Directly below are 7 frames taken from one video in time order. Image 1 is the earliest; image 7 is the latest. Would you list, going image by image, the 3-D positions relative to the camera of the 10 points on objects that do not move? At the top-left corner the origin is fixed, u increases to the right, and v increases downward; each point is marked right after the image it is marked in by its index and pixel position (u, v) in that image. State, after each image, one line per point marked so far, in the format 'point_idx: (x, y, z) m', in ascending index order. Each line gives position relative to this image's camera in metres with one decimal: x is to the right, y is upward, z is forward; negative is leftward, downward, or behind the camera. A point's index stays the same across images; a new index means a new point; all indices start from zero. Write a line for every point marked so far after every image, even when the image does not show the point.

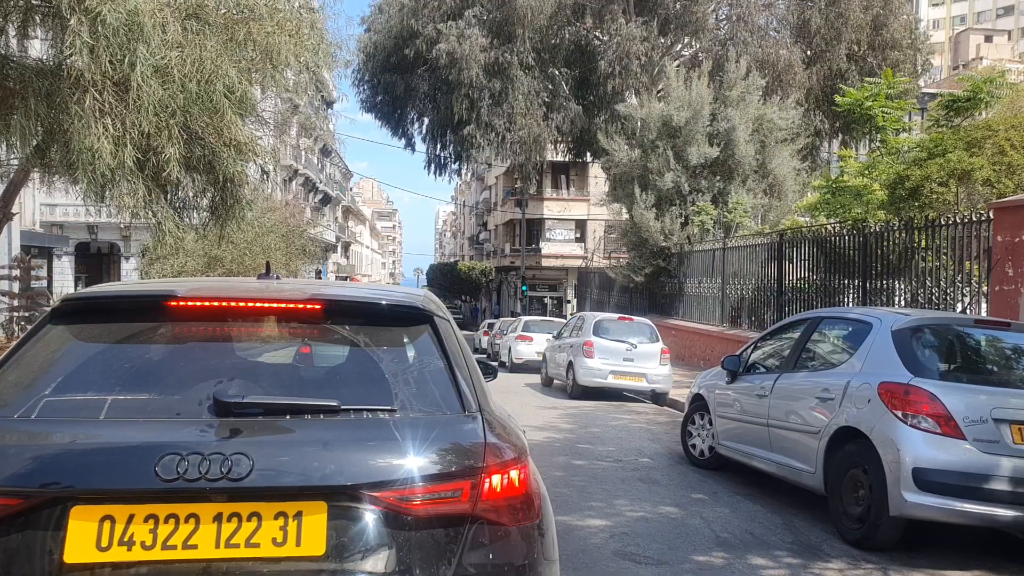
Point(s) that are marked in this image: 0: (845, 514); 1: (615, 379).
0: (+2.1, -1.4, +5.3) m
1: (+1.8, -1.6, +14.2) m
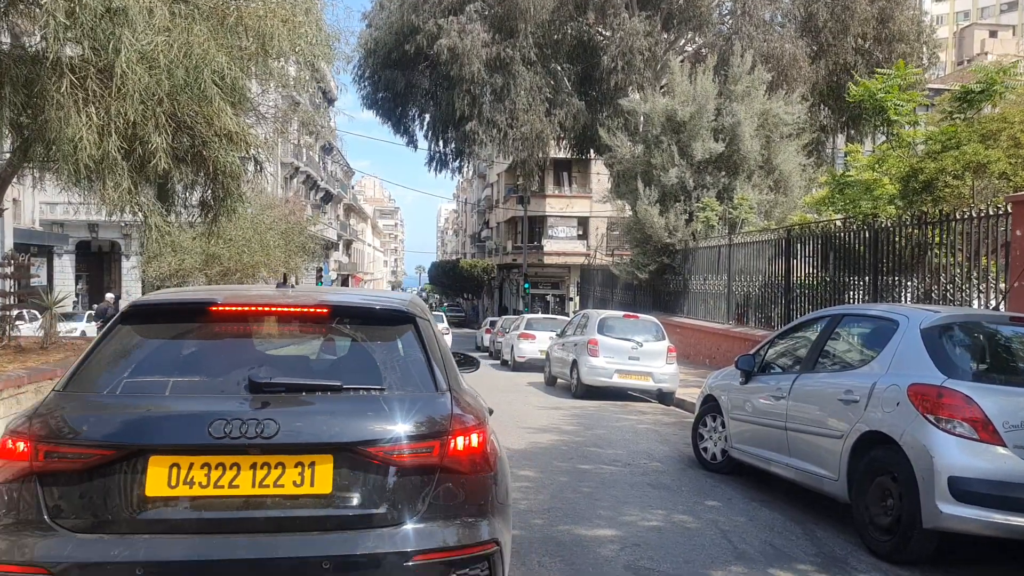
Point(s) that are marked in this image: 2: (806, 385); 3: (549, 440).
0: (+2.2, -1.4, +5.0) m
1: (+1.8, -1.5, +13.9) m
2: (+2.1, -0.7, +5.9) m
3: (+0.4, -1.7, +9.4) m
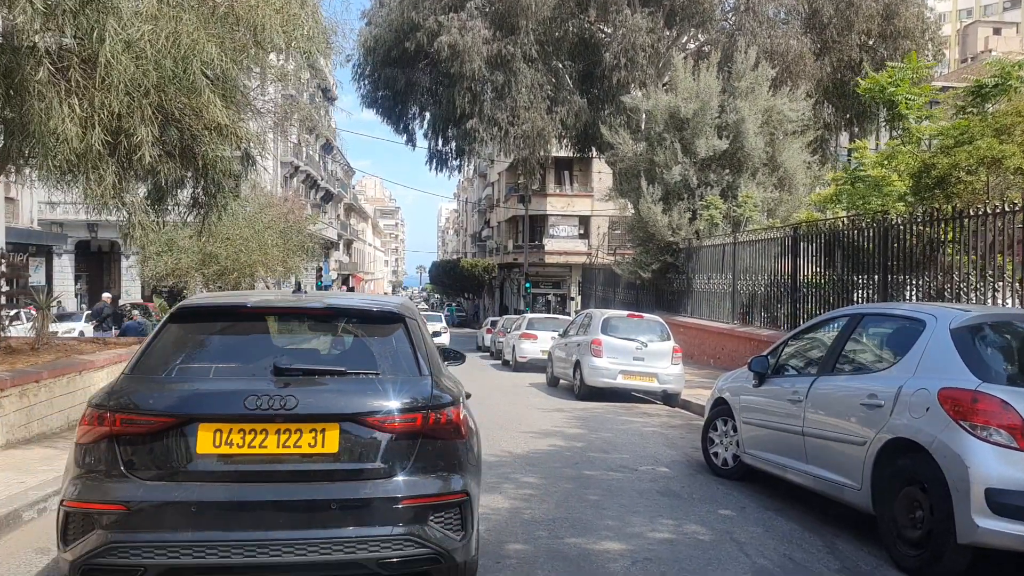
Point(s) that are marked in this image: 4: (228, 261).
0: (+2.2, -1.4, +4.7) m
1: (+1.8, -1.5, +13.6) m
2: (+2.1, -0.7, +5.6) m
3: (+0.4, -1.7, +9.1) m
4: (-6.6, +0.6, +19.4) m
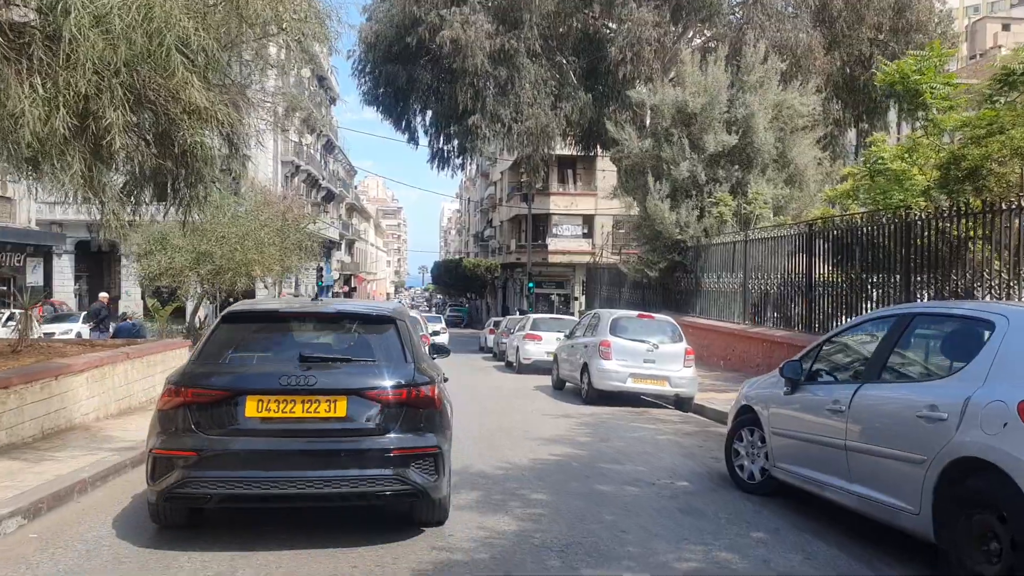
0: (+2.2, -1.4, +4.1) m
1: (+1.9, -1.5, +13.0) m
2: (+2.2, -0.7, +5.0) m
3: (+0.5, -1.7, +8.4) m
4: (-6.5, +0.7, +18.8) m
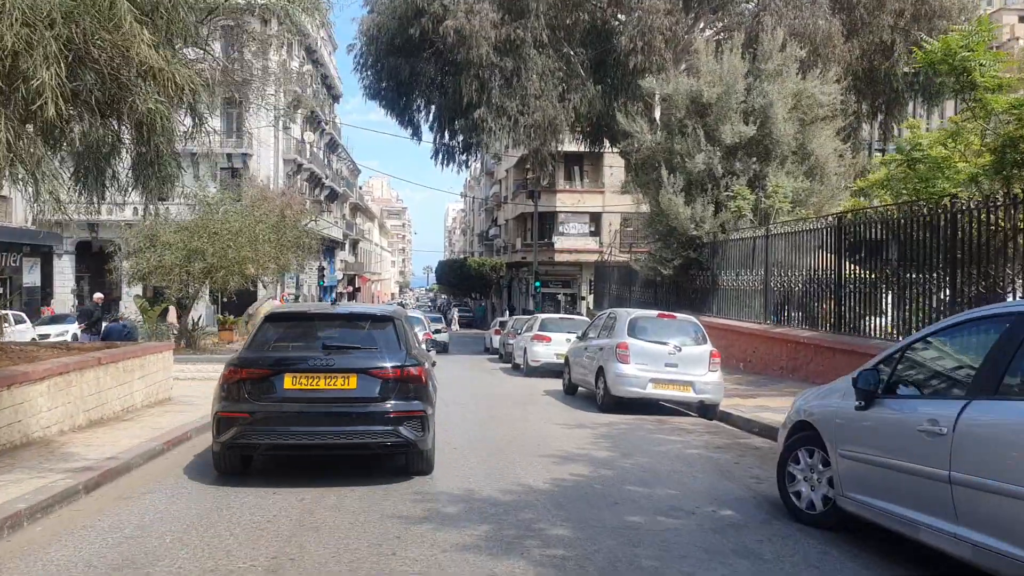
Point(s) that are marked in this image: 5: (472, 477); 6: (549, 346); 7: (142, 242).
0: (+2.3, -1.4, +3.1) m
1: (+2.1, -1.4, +11.9) m
2: (+2.2, -0.6, +4.0) m
3: (+0.6, -1.6, +7.4) m
4: (-6.4, +0.7, +17.9) m
5: (-0.3, -1.6, +7.2) m
6: (+0.9, -1.3, +19.1) m
7: (-8.0, +1.0, +17.9) m
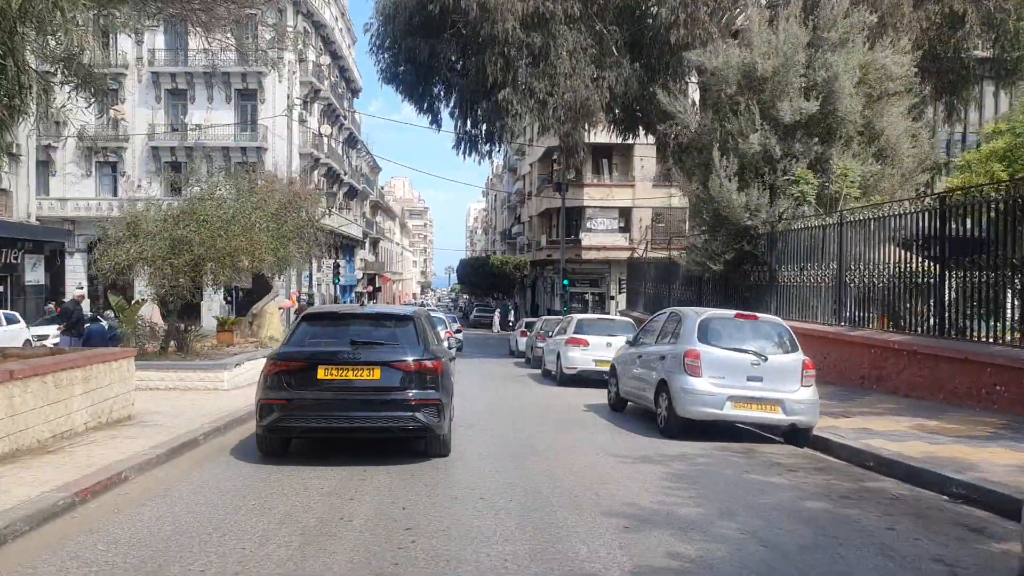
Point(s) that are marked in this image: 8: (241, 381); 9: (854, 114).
0: (+2.6, -1.3, +0.6) m
1: (+2.5, -1.3, +9.4) m
2: (+2.5, -0.5, +1.5) m
3: (+1.0, -1.6, +5.0) m
4: (-5.7, +0.8, +15.6) m
5: (0.0, -1.6, +4.8) m
6: (+1.5, -1.3, +16.7) m
7: (-7.4, +1.1, +15.7) m
8: (-4.8, -1.6, +14.7) m
9: (+8.1, +4.2, +19.8) m
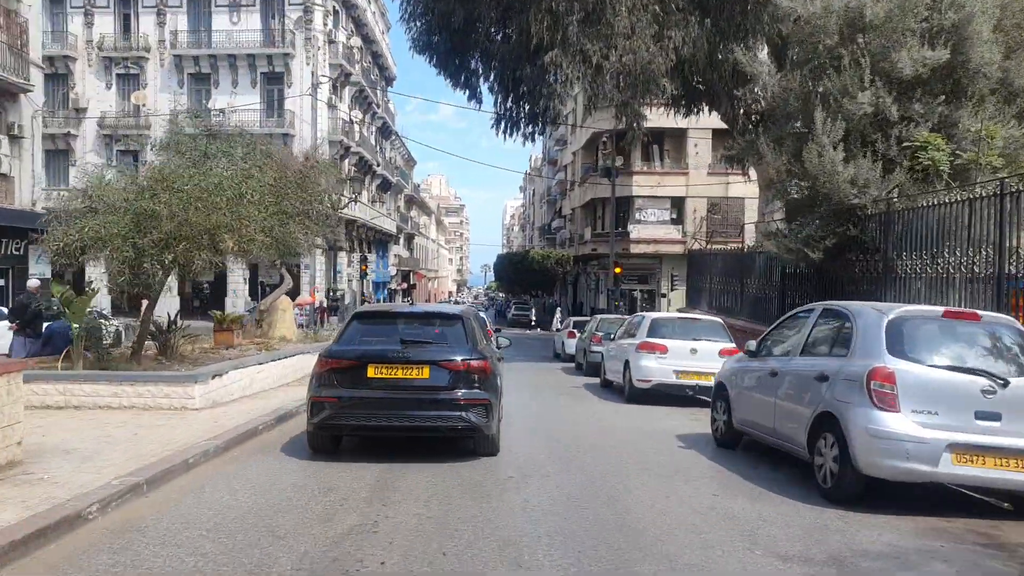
0: (+2.8, -1.1, -3.1) m
1: (+3.1, -1.2, +5.8) m
2: (+2.8, -0.4, -2.1) m
3: (+1.3, -1.4, +1.4) m
4: (-4.9, +0.9, +12.3) m
5: (+0.4, -1.4, +1.3) m
6: (+2.4, -1.1, +13.1) m
7: (-6.5, +1.2, +12.5) m
8: (-3.9, -1.5, +11.4) m
9: (+9.2, +4.3, +16.0) m
